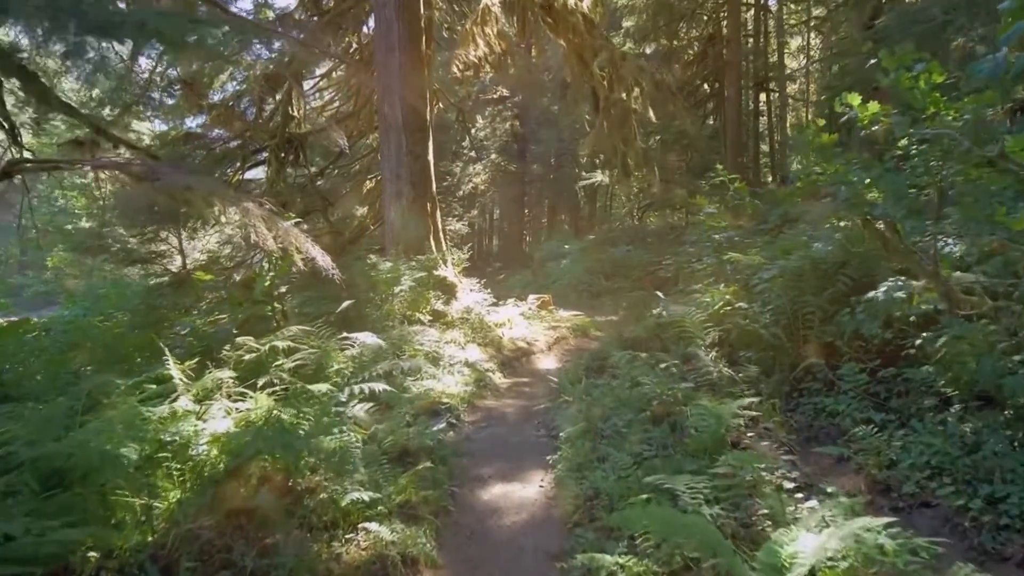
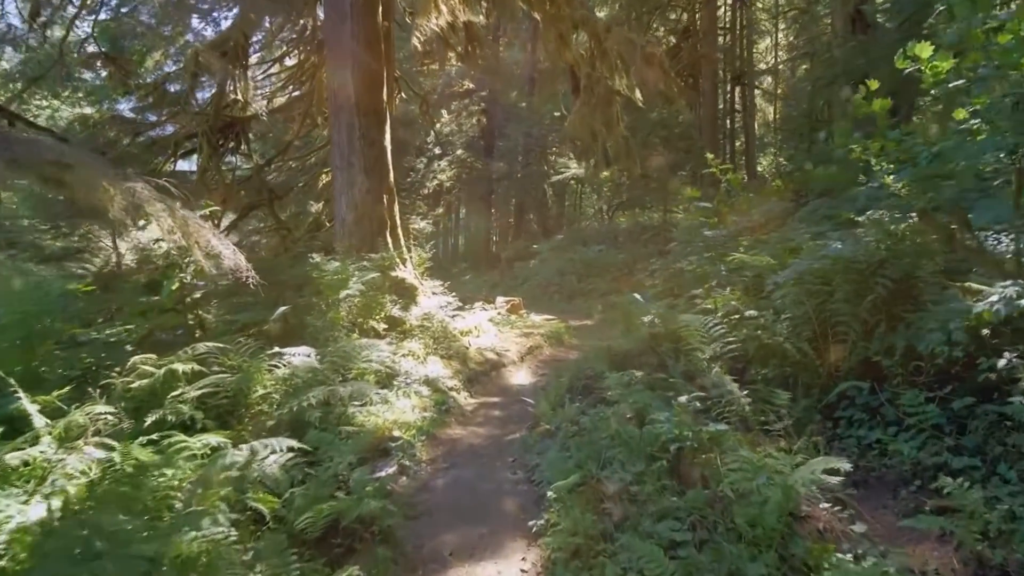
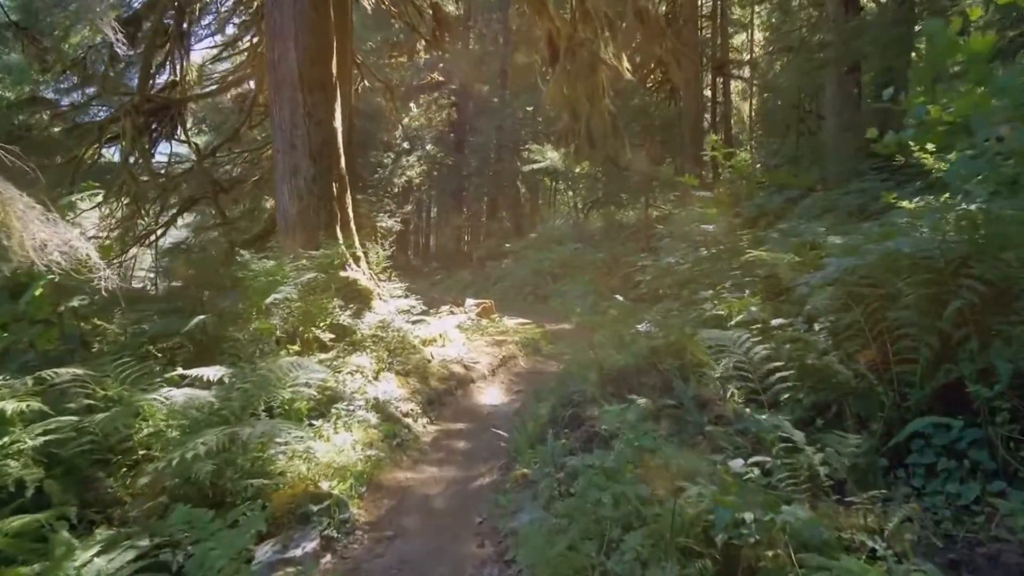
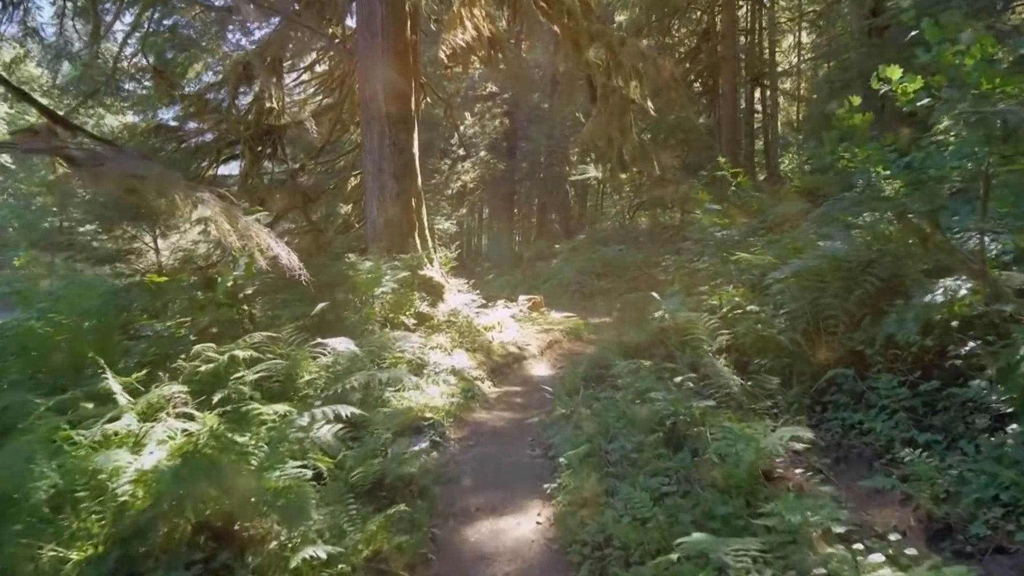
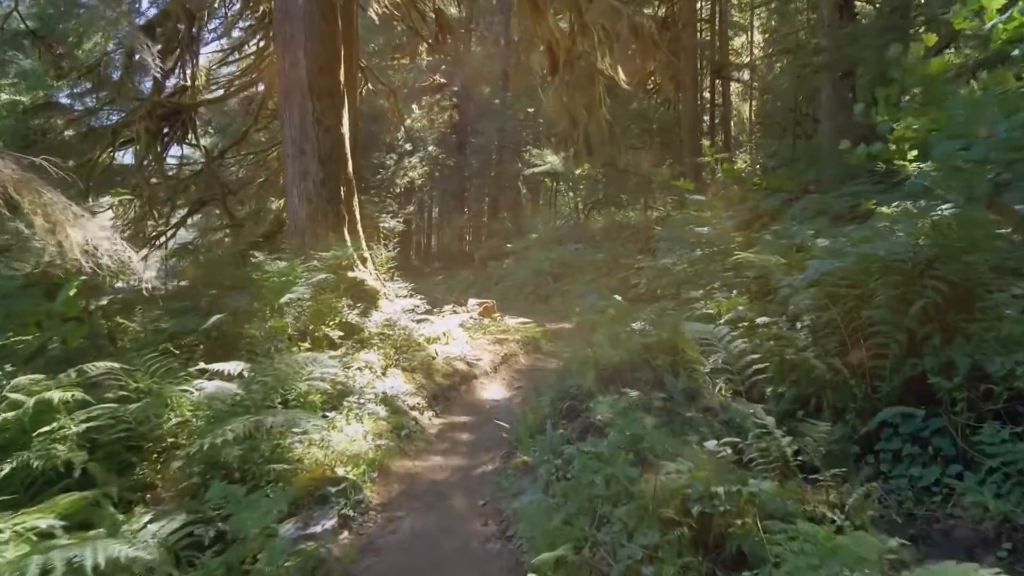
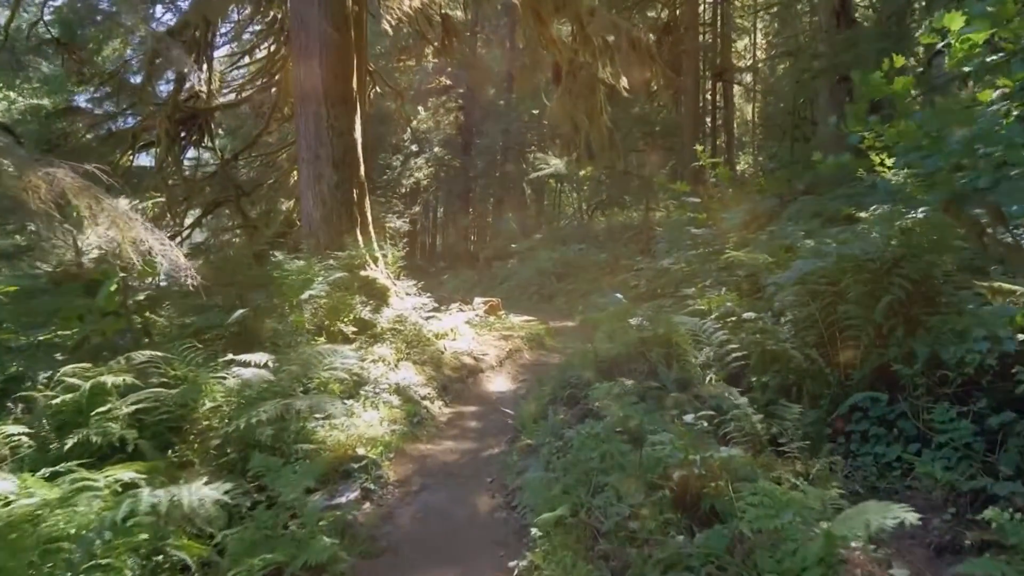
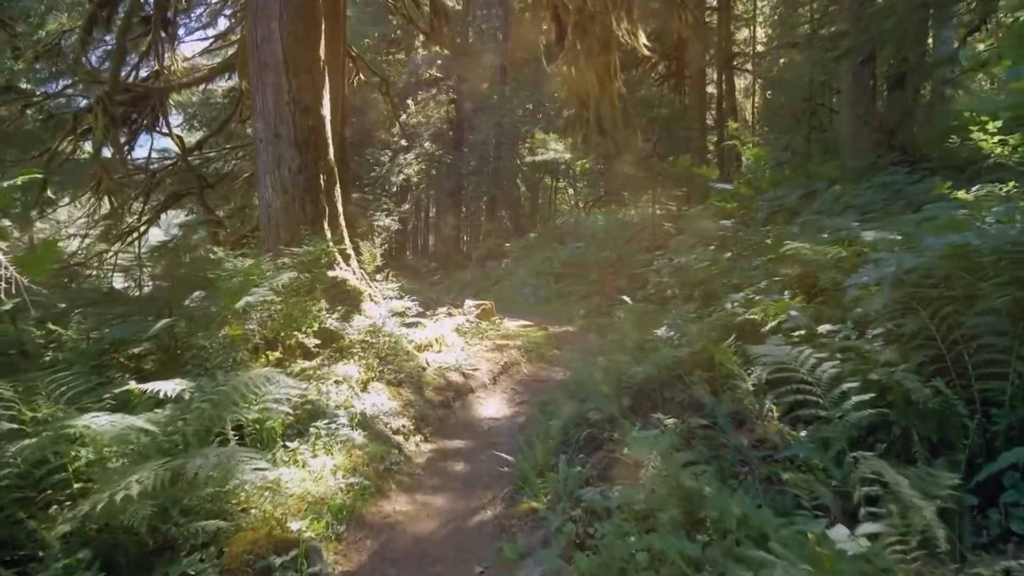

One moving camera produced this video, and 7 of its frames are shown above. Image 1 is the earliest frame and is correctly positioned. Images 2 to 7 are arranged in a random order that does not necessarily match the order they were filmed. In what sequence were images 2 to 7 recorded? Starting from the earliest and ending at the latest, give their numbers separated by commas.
4, 2, 6, 5, 3, 7
